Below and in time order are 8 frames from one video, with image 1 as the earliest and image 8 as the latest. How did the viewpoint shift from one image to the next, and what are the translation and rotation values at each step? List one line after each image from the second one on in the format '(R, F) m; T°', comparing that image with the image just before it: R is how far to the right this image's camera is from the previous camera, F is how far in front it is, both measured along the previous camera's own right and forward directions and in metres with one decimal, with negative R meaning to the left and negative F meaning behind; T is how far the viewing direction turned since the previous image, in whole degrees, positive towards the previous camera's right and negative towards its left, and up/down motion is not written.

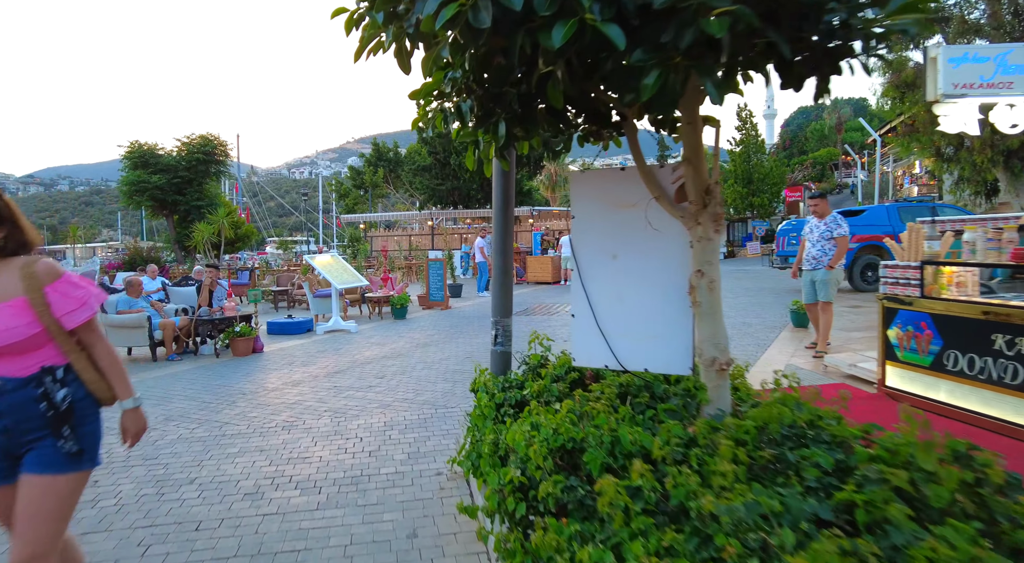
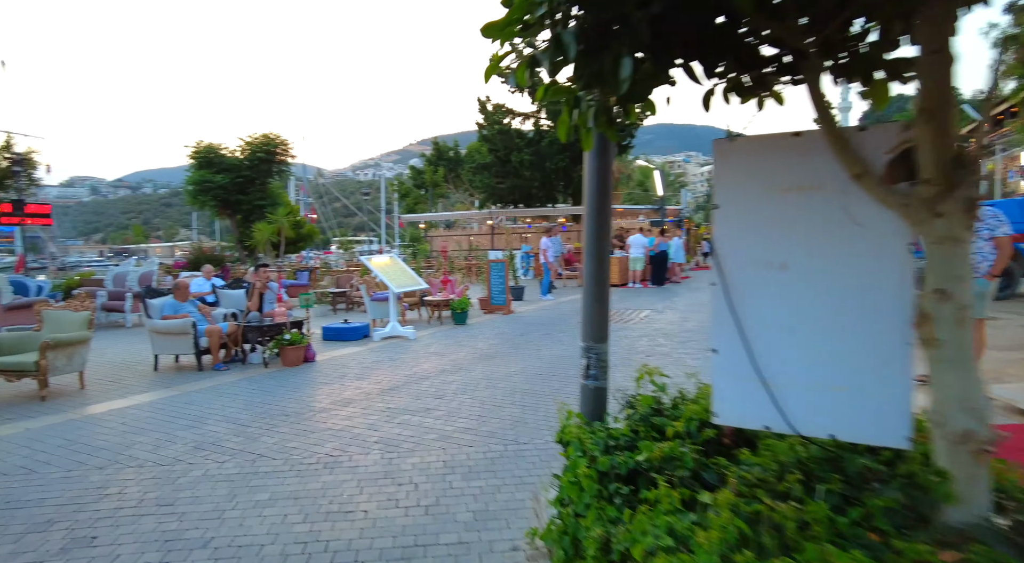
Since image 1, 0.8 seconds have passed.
(-0.2, +1.0) m; -5°
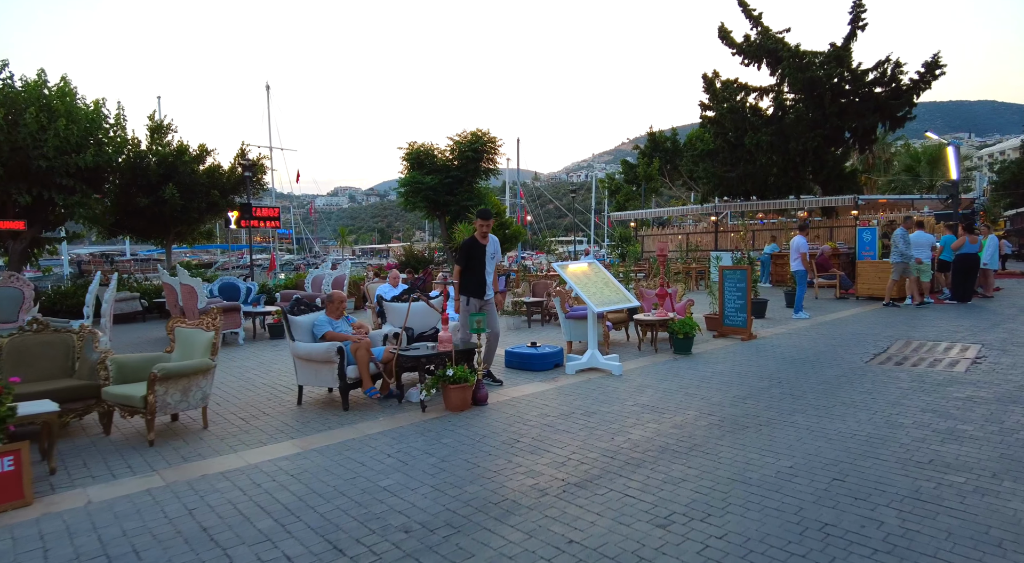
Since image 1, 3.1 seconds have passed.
(-0.4, +2.7) m; -19°
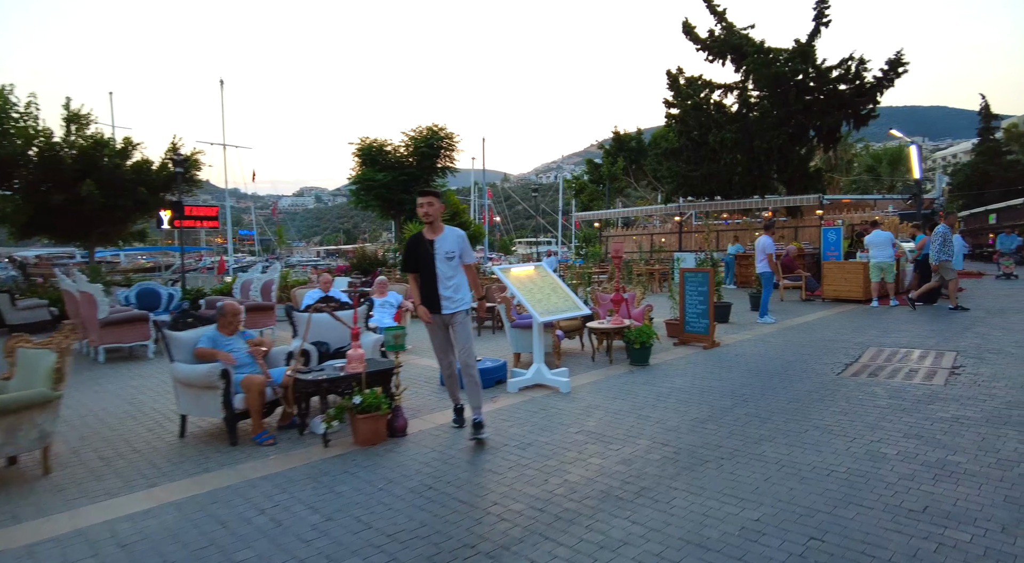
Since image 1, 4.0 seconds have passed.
(+0.4, +1.0) m; +3°
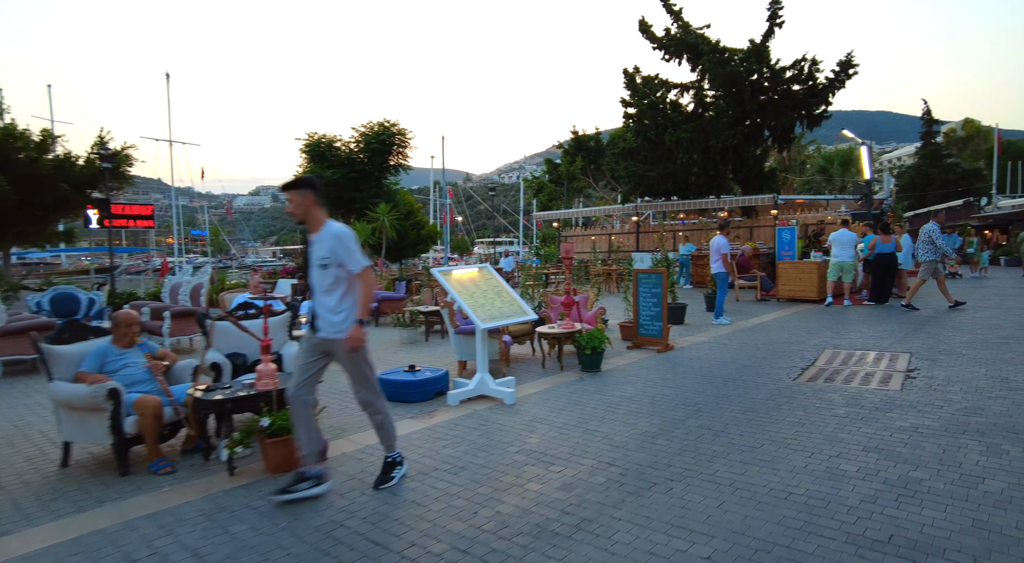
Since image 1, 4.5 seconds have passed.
(+0.2, +0.5) m; +3°
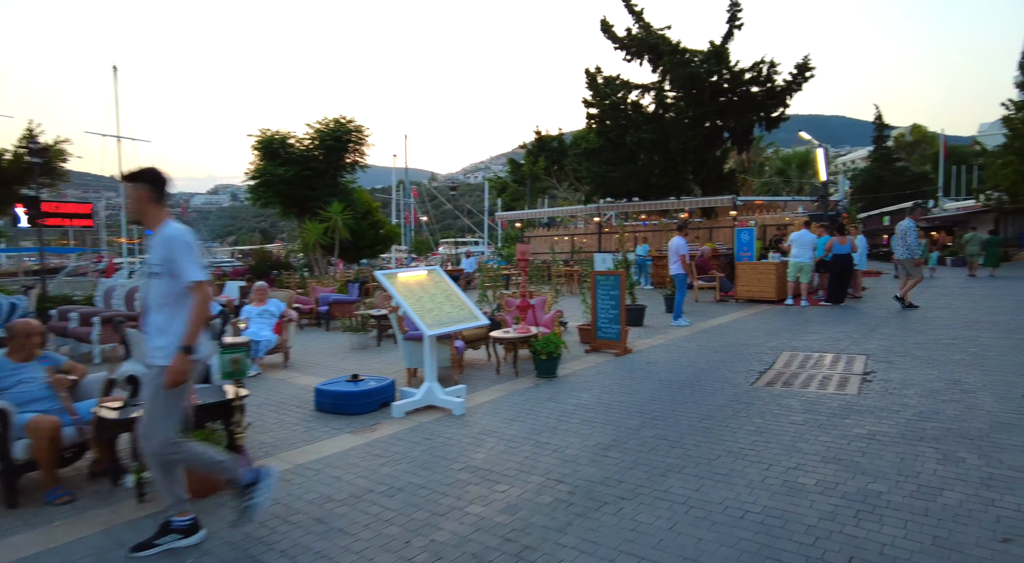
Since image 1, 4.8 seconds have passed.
(+0.2, +0.3) m; +3°
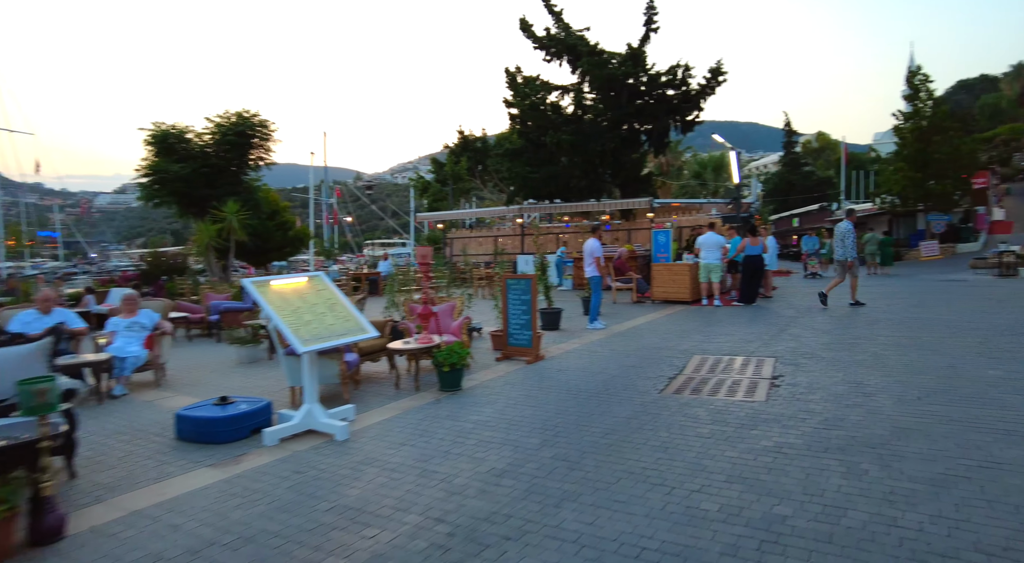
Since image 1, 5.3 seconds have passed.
(+0.4, +0.5) m; +6°
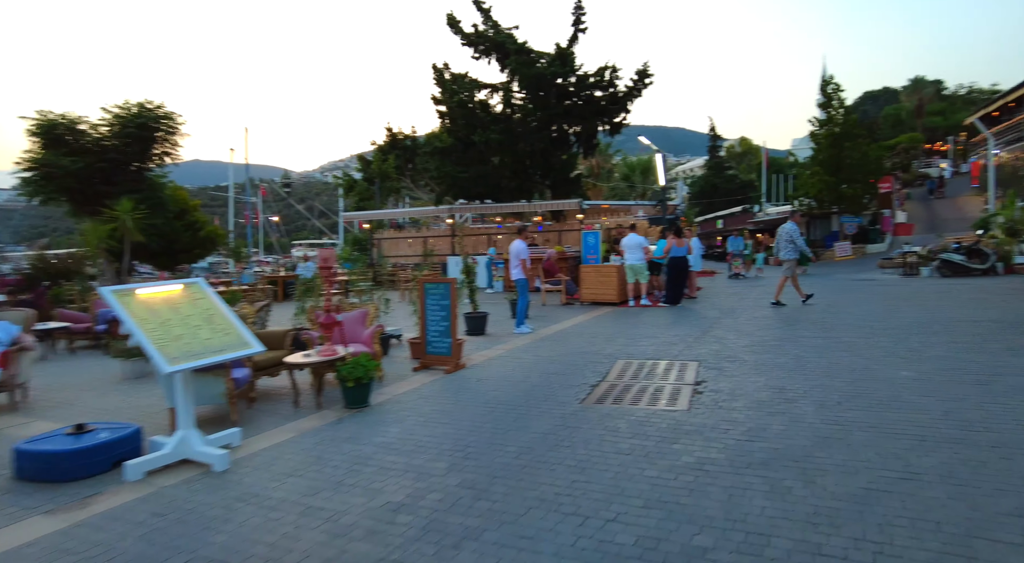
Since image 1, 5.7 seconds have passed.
(+0.3, +0.5) m; +6°
